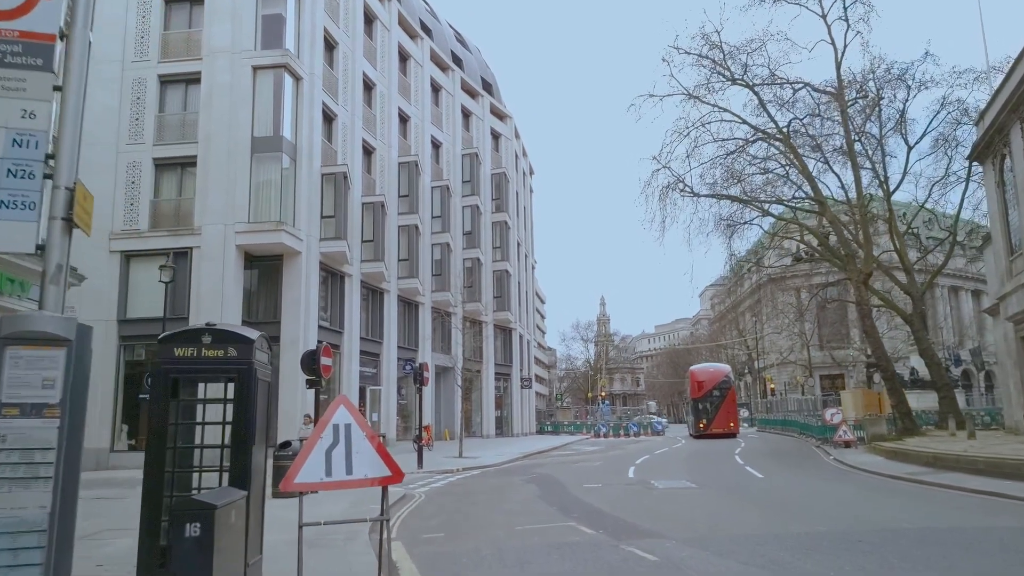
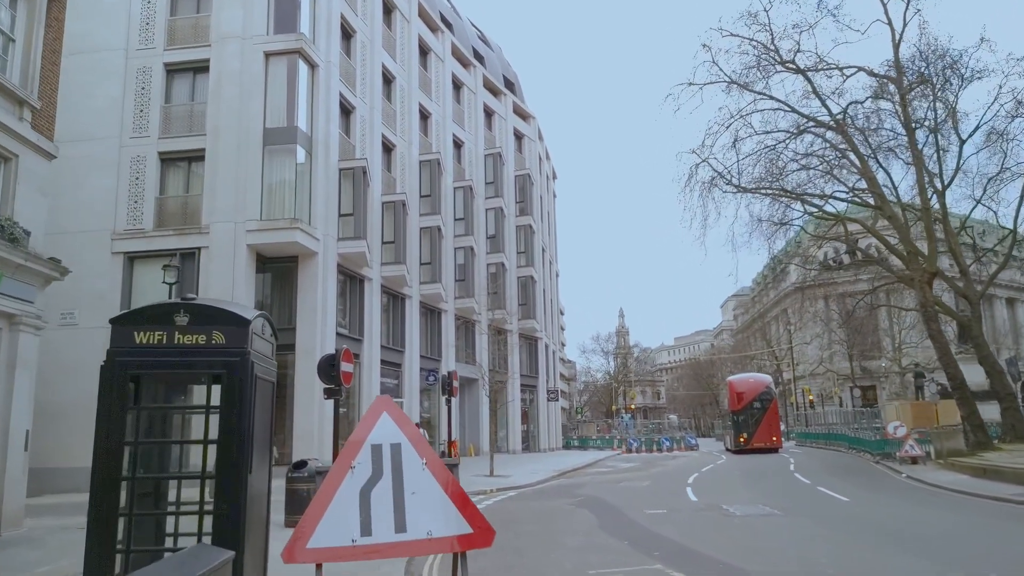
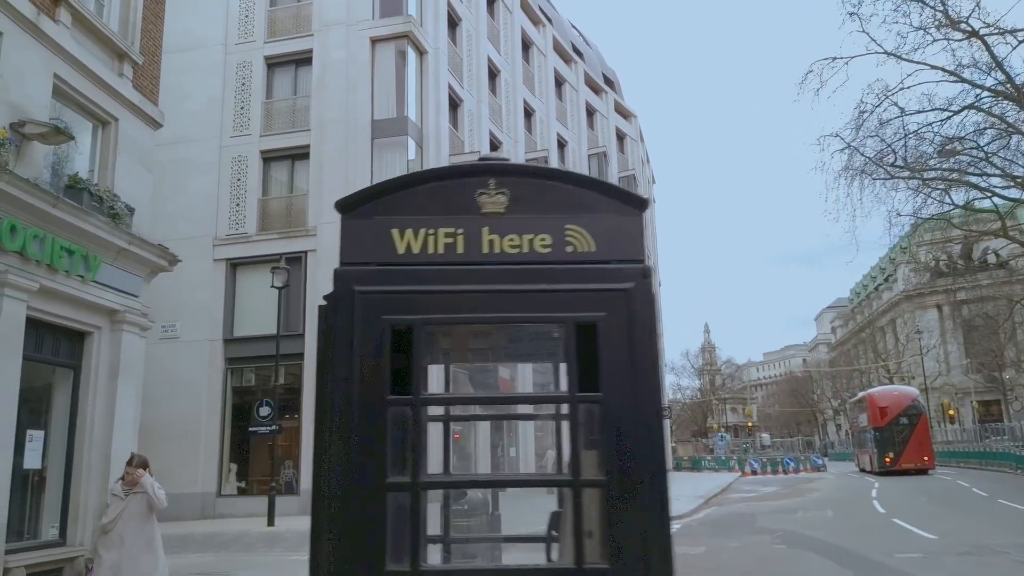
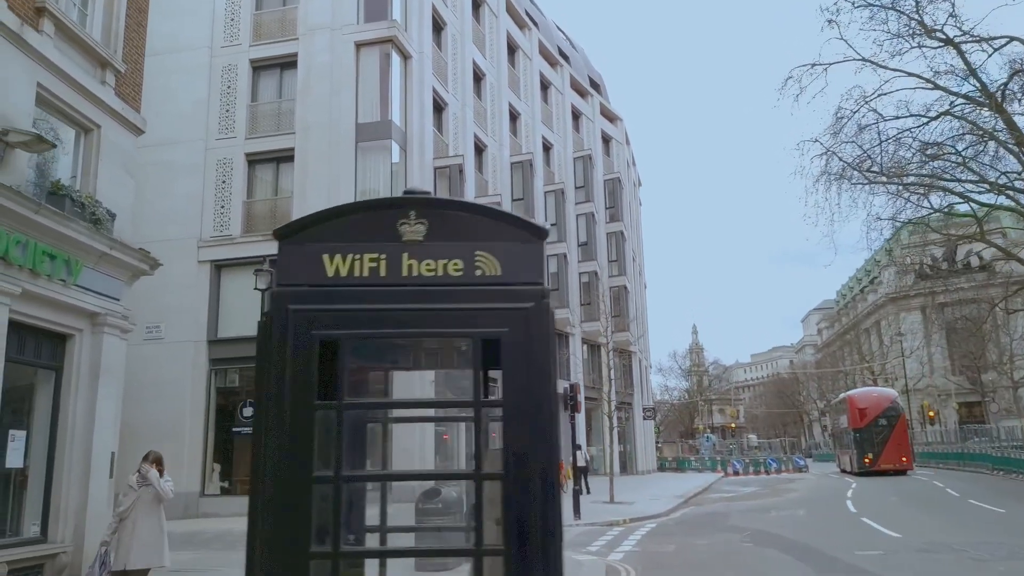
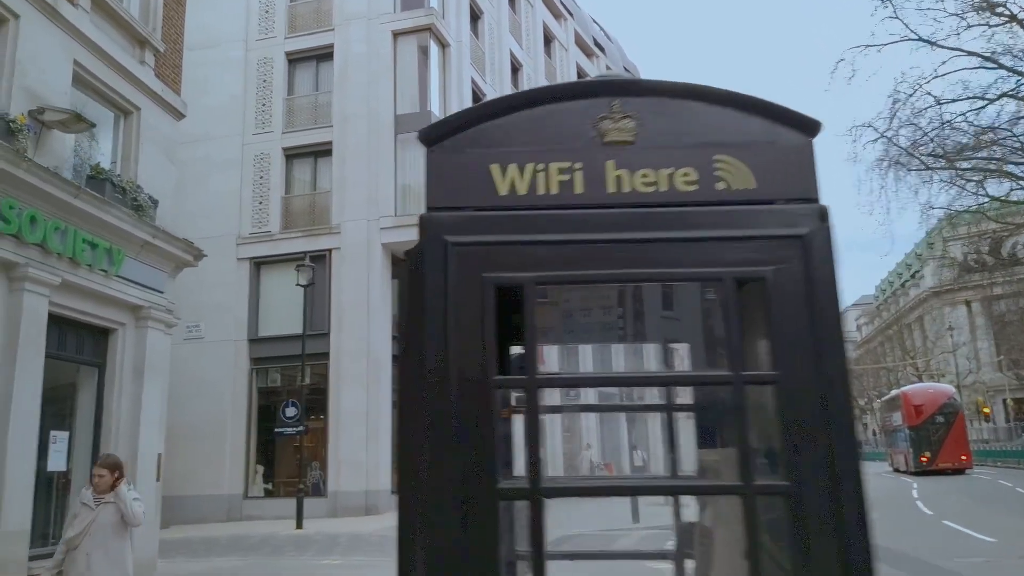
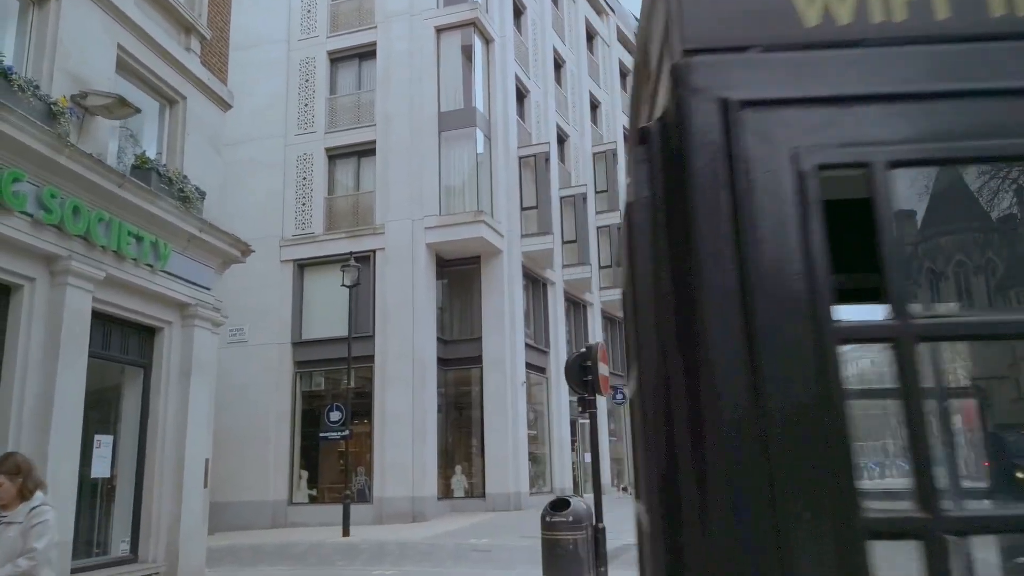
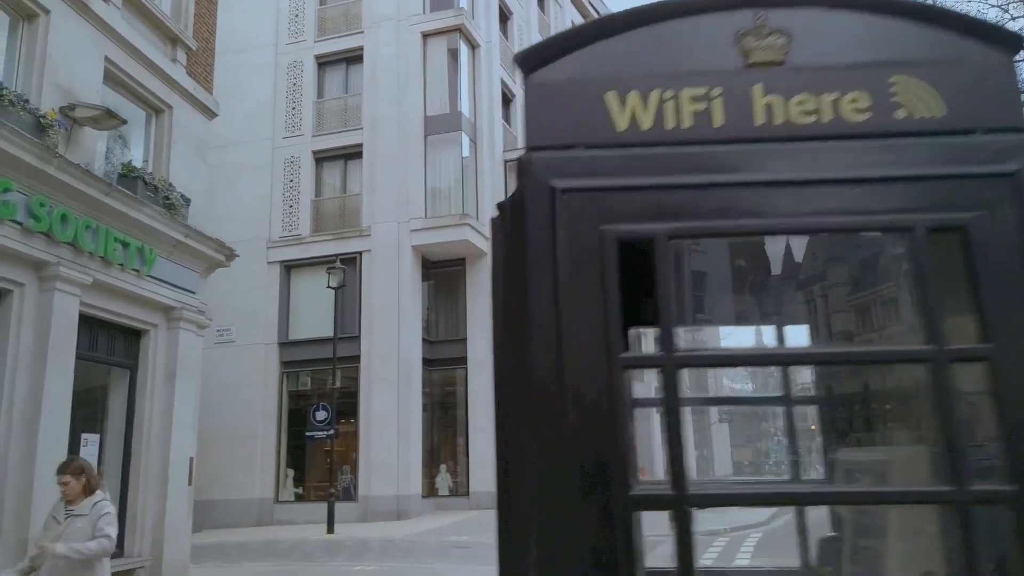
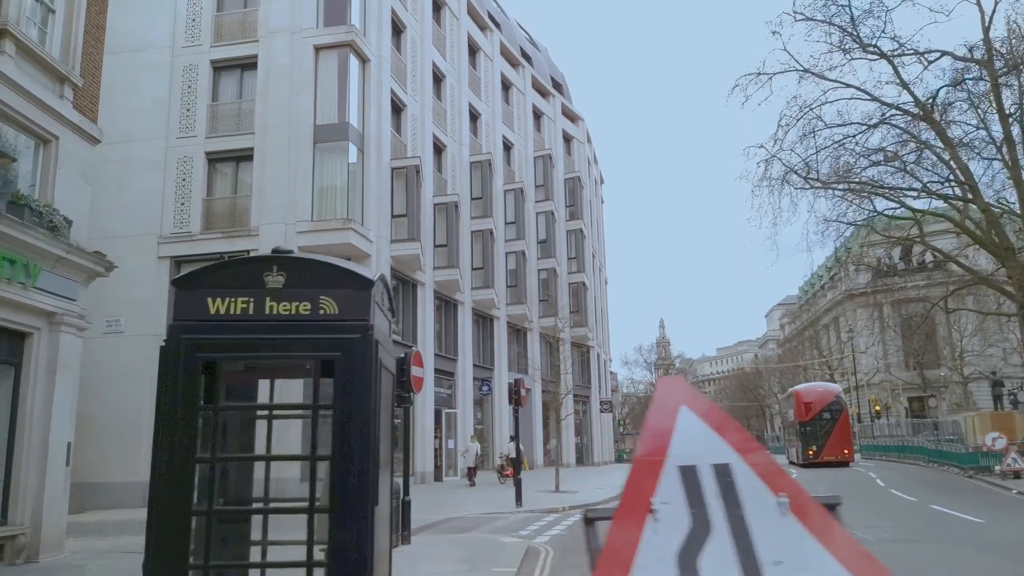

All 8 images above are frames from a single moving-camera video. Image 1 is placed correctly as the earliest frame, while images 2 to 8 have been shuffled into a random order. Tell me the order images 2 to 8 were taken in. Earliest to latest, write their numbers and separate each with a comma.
2, 8, 4, 3, 5, 7, 6
